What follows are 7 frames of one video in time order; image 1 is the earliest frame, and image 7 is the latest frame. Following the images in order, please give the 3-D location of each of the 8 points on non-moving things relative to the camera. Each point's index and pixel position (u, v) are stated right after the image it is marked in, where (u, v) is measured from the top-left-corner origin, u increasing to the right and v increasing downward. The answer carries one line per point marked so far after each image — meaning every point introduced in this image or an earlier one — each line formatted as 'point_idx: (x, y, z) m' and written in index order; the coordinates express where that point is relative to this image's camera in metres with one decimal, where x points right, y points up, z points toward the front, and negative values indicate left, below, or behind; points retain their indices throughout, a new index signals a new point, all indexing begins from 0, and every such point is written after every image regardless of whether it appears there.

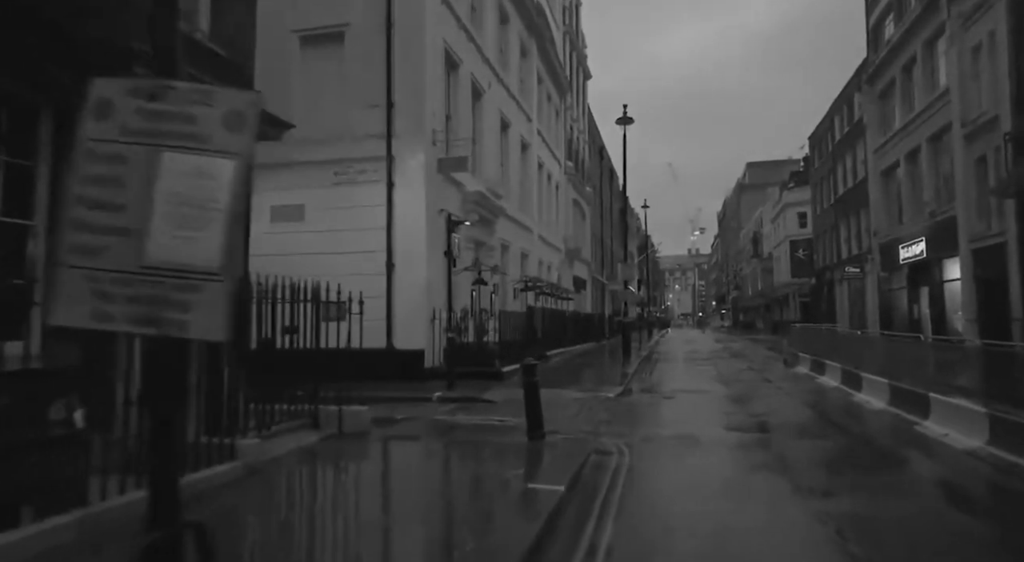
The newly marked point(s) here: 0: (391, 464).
0: (-1.5, -2.2, +8.5) m
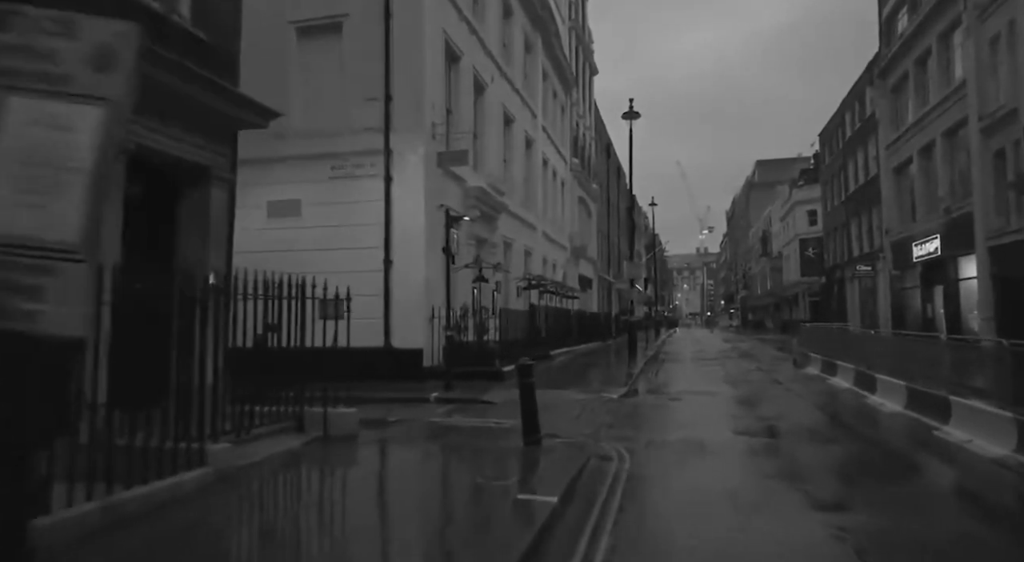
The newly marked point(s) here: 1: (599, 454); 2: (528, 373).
0: (-1.5, -2.1, +8.1) m
1: (+1.1, -2.1, +8.9) m
2: (+0.2, -1.2, +8.7) m
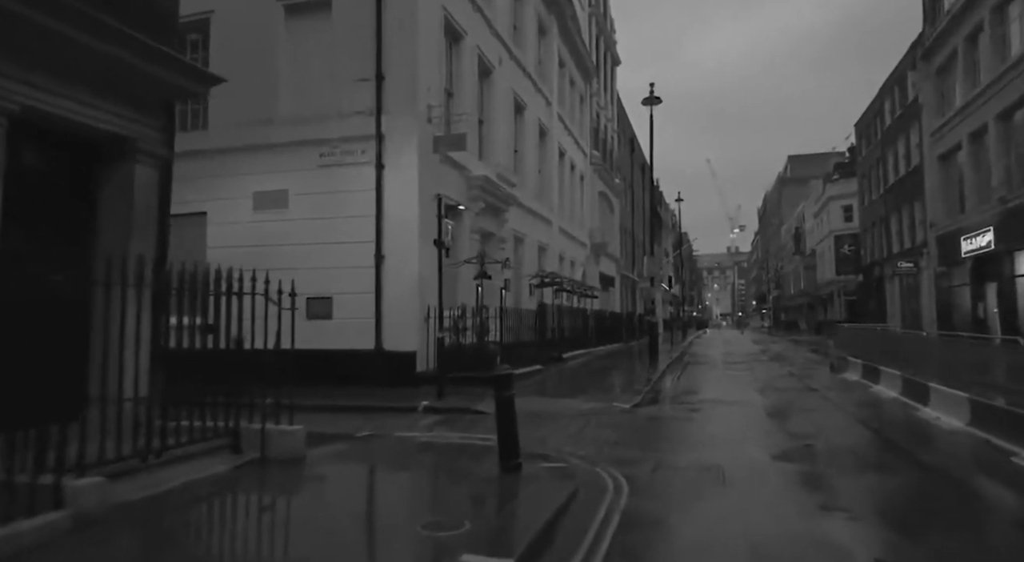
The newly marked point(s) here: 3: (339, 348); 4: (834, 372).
0: (-1.8, -2.0, +6.7) m
1: (+0.8, -2.1, +7.4) m
2: (-0.1, -1.1, +7.2) m
3: (-3.7, -1.4, +15.3) m
4: (+8.7, -2.5, +19.4) m
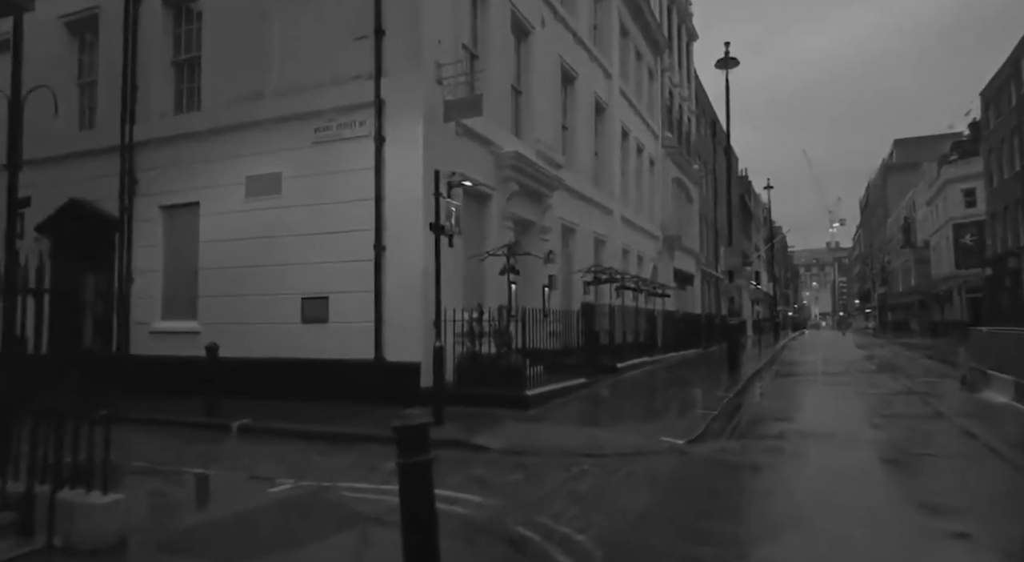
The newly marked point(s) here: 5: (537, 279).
0: (-2.3, -2.0, +3.9) m
1: (+0.4, -2.0, +4.3) m
2: (-0.5, -1.0, +4.2) m
3: (-3.1, -1.4, +12.7) m
4: (+9.7, -2.3, +15.3) m
5: (+0.6, +0.1, +16.1) m
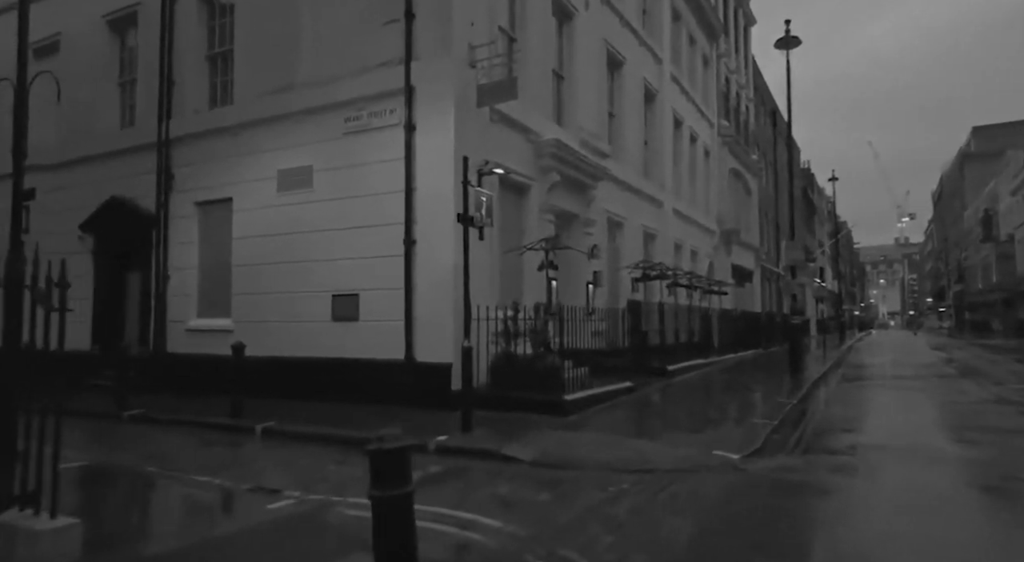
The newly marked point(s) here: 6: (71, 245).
0: (-2.3, -1.9, +3.3) m
1: (+0.4, -1.9, +3.4) m
2: (-0.5, -0.9, +3.4) m
3: (-2.5, -1.3, +12.1) m
4: (+10.5, -2.2, +13.7) m
5: (+1.5, +0.1, +15.2) m
6: (-10.9, +0.9, +17.7) m
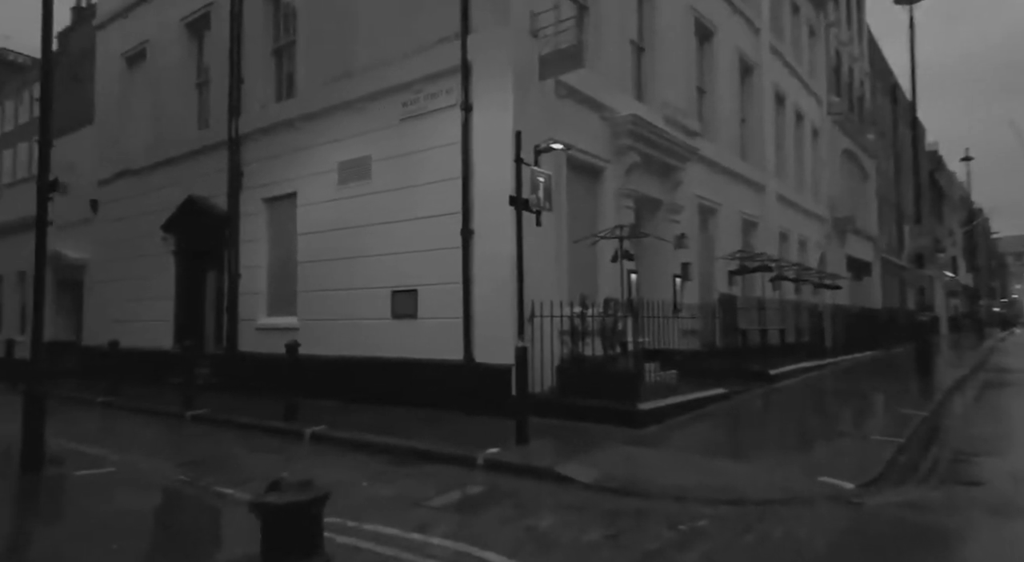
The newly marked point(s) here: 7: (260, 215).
0: (-2.5, -1.8, +2.4) m
1: (+0.2, -1.8, +2.2) m
2: (-0.7, -0.8, +2.3) m
3: (-1.4, -1.2, +11.2) m
4: (+11.7, -1.9, +10.9) m
5: (+3.0, +0.3, +13.7) m
6: (-9.0, +0.9, +18.0) m
7: (-5.3, +1.4, +14.9) m
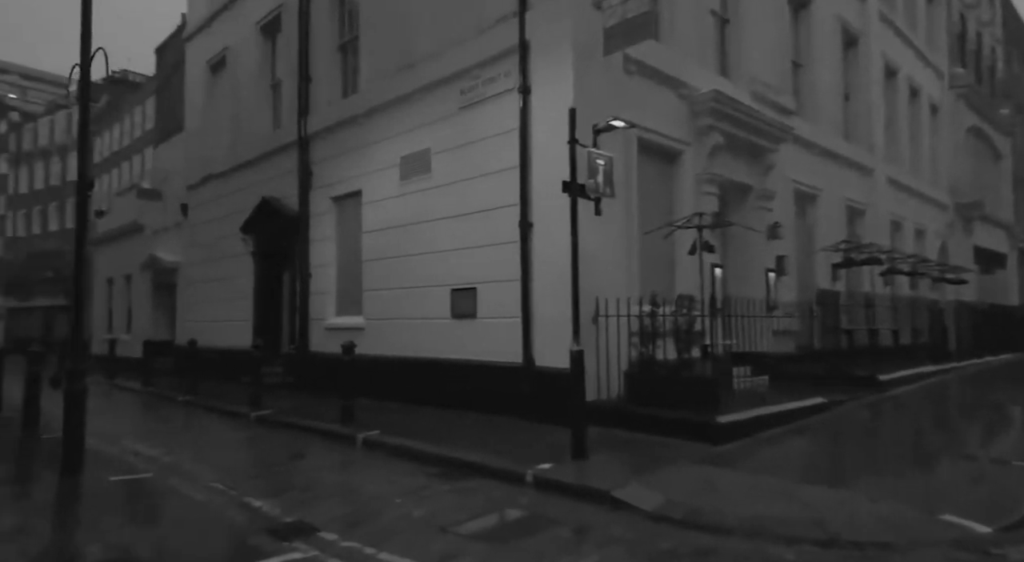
0: (-2.7, -1.8, +1.9) m
1: (0.0, -1.7, +1.3) m
2: (-0.9, -0.8, +1.5) m
3: (-0.4, -1.2, +10.4) m
4: (+12.6, -1.7, +8.3) m
5: (+4.2, +0.4, +12.3) m
6: (-7.0, +0.8, +18.1) m
7: (-3.8, +1.4, +14.6) m
